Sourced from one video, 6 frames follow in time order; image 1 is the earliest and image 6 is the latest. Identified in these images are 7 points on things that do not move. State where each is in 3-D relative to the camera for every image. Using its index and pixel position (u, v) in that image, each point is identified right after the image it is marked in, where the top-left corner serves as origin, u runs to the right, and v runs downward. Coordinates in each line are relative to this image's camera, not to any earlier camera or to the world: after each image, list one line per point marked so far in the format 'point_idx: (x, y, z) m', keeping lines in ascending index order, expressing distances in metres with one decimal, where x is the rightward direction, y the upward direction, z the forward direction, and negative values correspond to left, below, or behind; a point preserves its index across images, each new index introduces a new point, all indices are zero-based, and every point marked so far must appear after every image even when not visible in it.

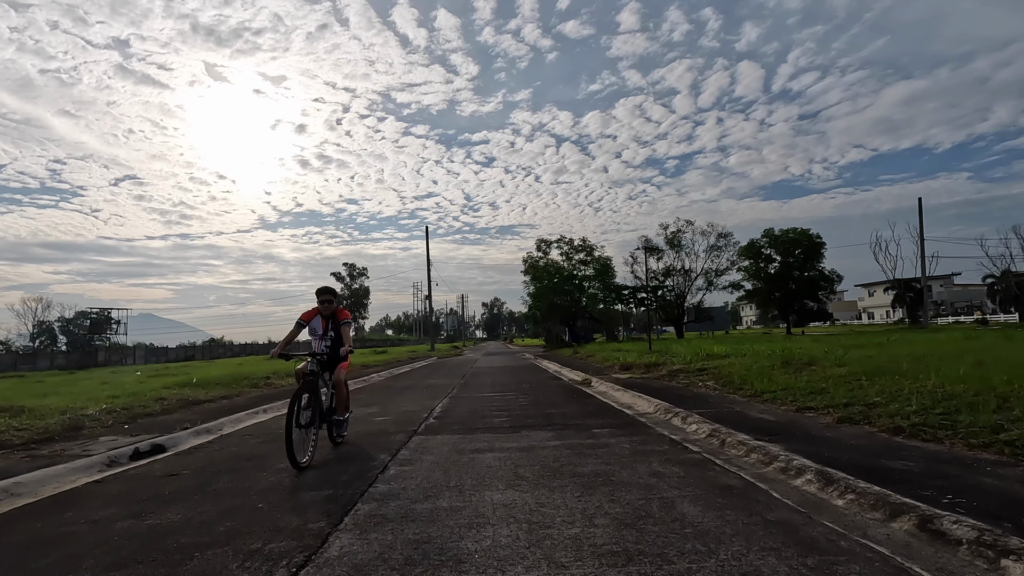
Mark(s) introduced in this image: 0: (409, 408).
0: (-2.5, -2.9, +13.0) m
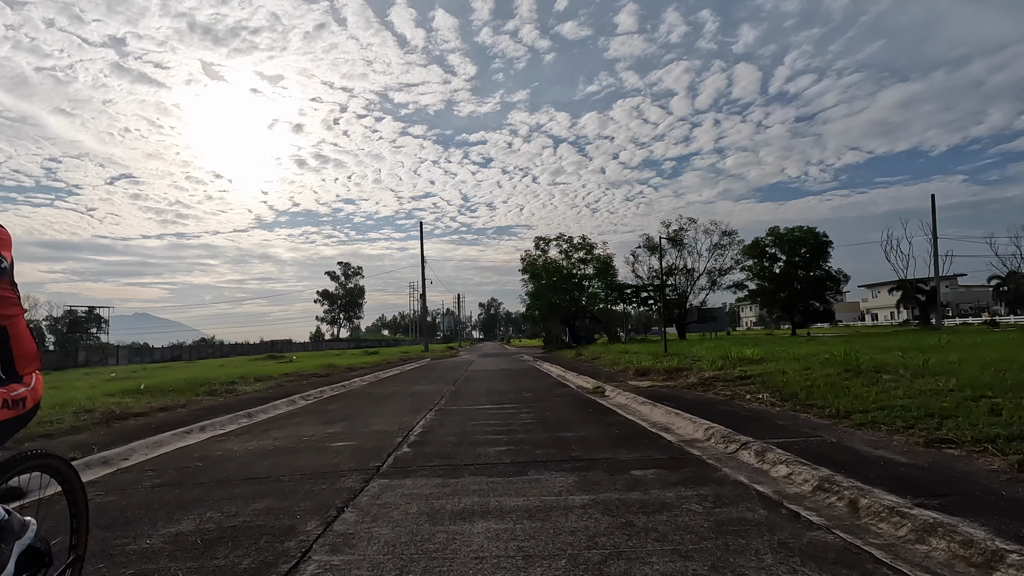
0: (-2.5, -2.6, +10.2) m
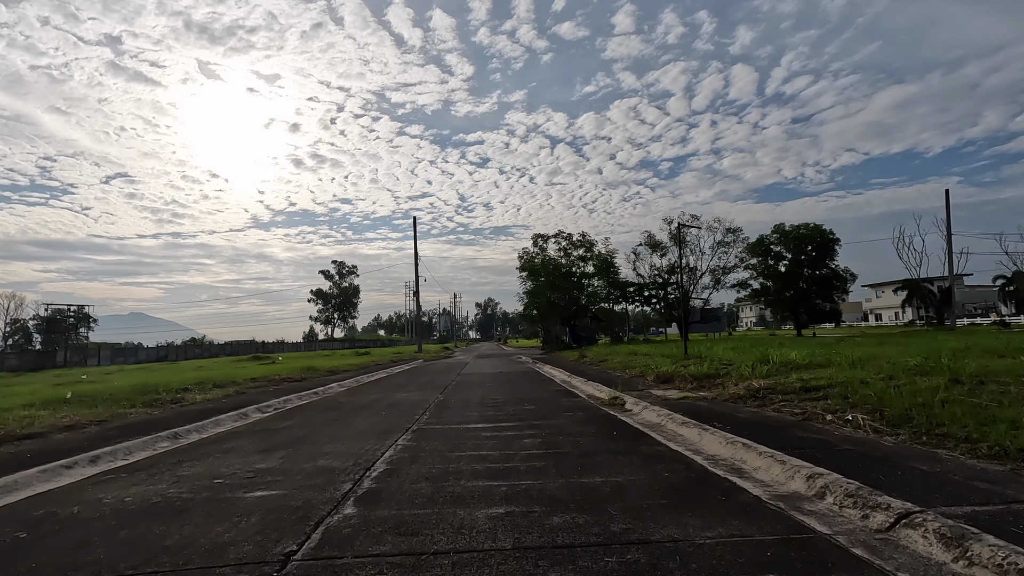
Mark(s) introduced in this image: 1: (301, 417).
0: (-2.5, -2.4, +7.4) m
1: (-5.0, -3.0, +12.7) m
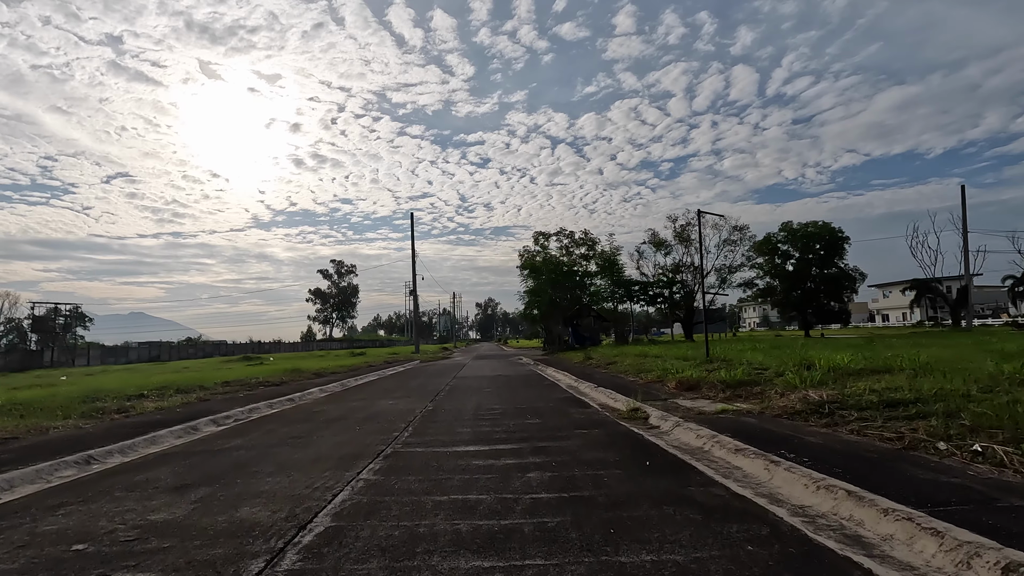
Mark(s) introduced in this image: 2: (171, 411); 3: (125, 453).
0: (-2.5, -2.2, +5.3) m
1: (-5.0, -2.8, +10.6) m
2: (-8.6, -3.1, +13.6) m
3: (-6.4, -2.7, +8.9) m
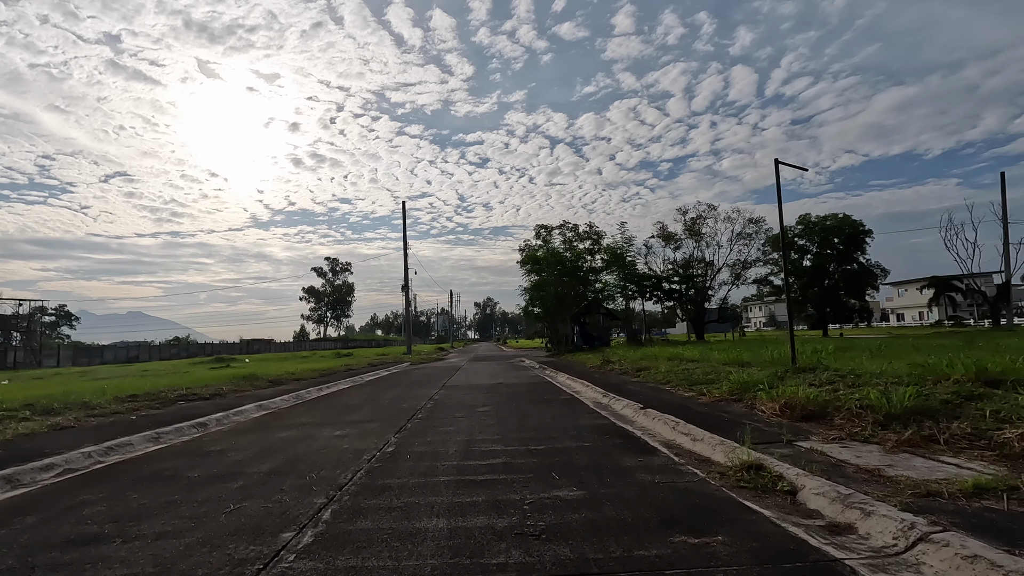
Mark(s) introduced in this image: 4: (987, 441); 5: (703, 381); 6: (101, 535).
0: (-2.3, -1.7, +0.2) m
1: (-4.8, -2.3, +5.5) m
2: (-8.5, -2.6, +8.5) m
3: (-6.2, -2.2, +3.9) m
4: (+5.2, -1.6, +6.0) m
5: (+4.9, -2.3, +13.8) m
6: (-3.7, -2.2, +4.9) m
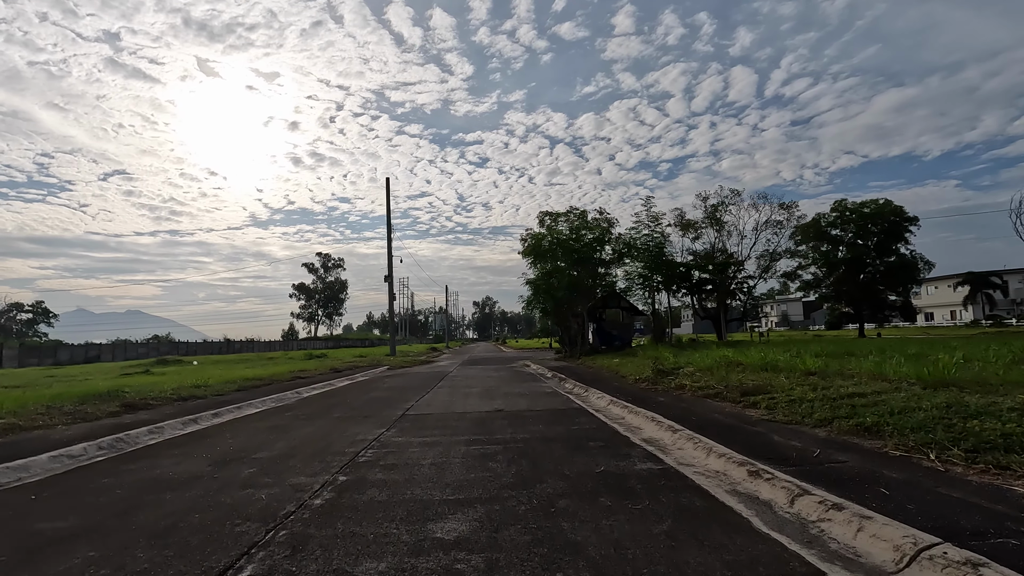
0: (-2.1, -0.8, -8.0) m
1: (-4.6, -1.5, -2.7) m
2: (-8.3, -1.7, +0.3) m
3: (-6.1, -1.4, -4.3) m
4: (+5.4, -0.8, -2.2) m
5: (+5.0, -1.5, +5.6) m
6: (-3.6, -1.4, -3.3) m
